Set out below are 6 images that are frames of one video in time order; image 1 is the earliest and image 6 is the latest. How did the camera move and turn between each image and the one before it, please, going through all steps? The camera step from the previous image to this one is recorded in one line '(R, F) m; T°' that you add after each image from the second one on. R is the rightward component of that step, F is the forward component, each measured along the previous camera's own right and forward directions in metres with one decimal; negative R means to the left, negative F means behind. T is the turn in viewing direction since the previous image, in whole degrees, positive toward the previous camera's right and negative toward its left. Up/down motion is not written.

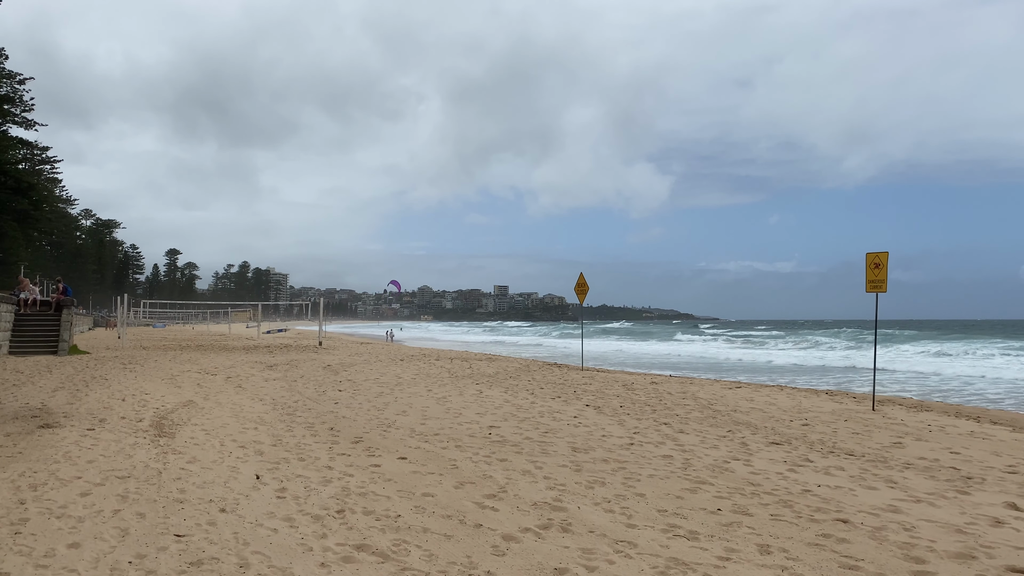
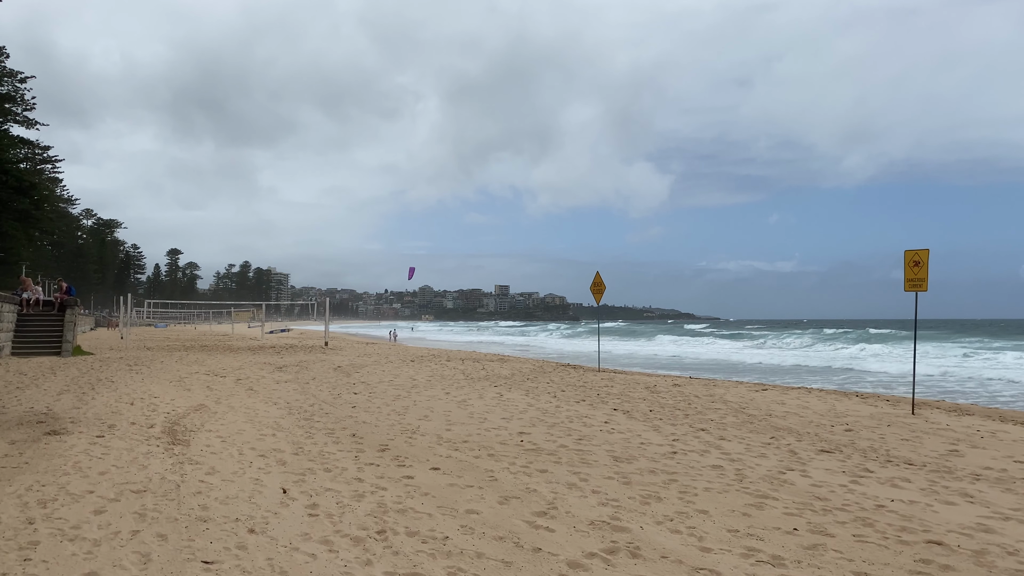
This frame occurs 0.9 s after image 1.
(-0.4, +0.4) m; 0°
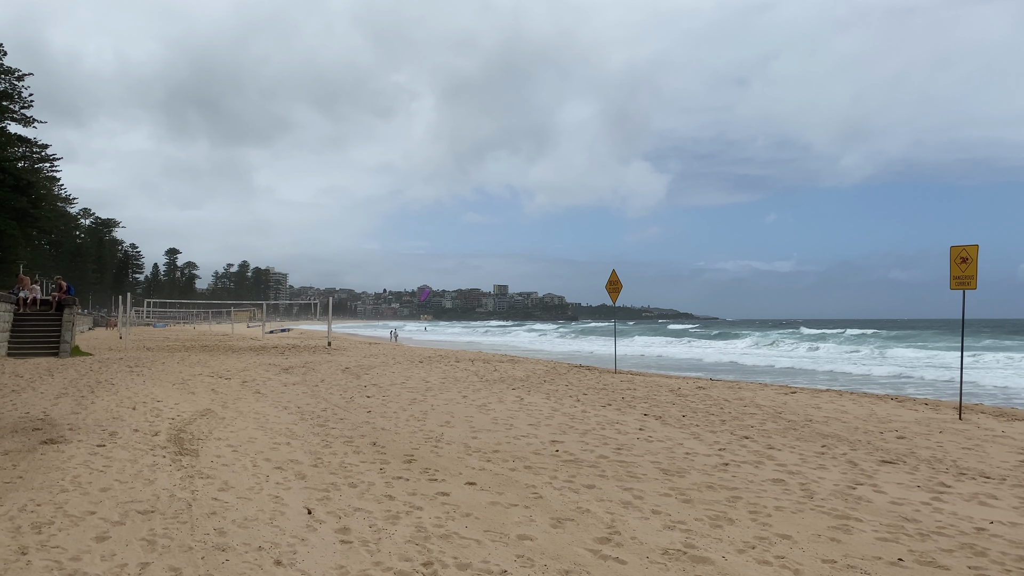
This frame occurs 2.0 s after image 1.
(-0.4, +0.5) m; 0°
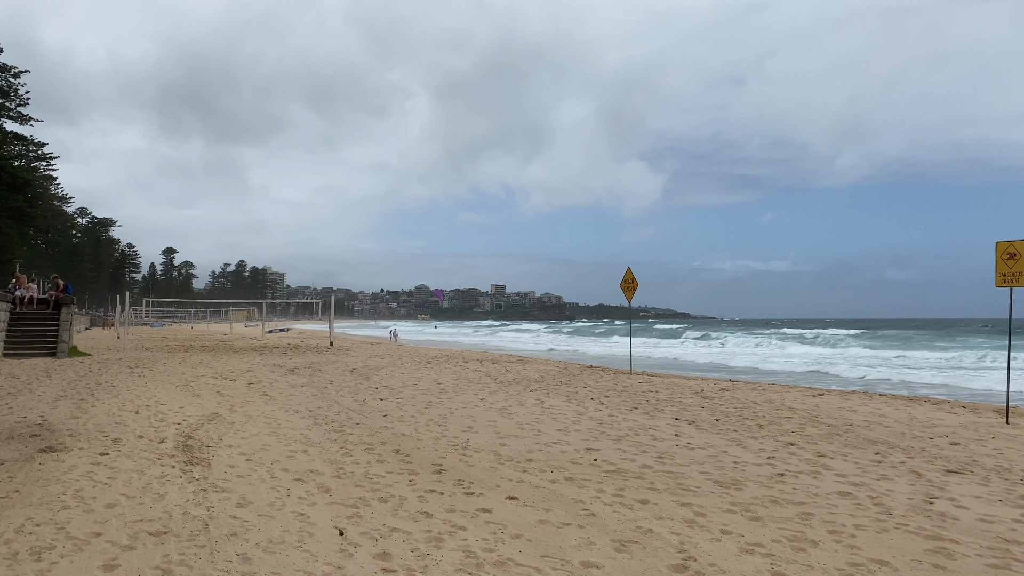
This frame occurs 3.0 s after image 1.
(-0.4, +0.4) m; 0°
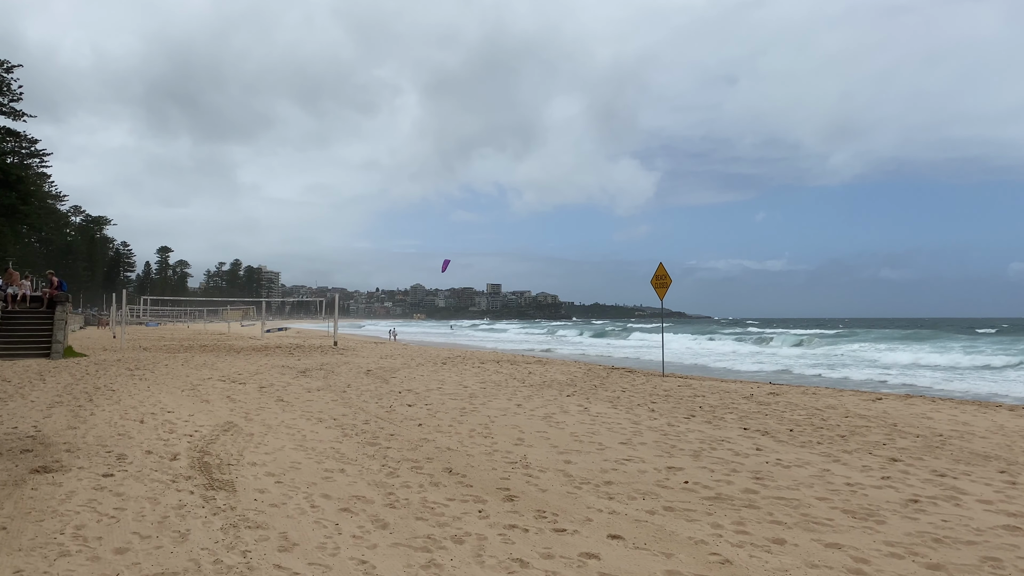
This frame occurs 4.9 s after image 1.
(-0.7, +0.8) m; 0°
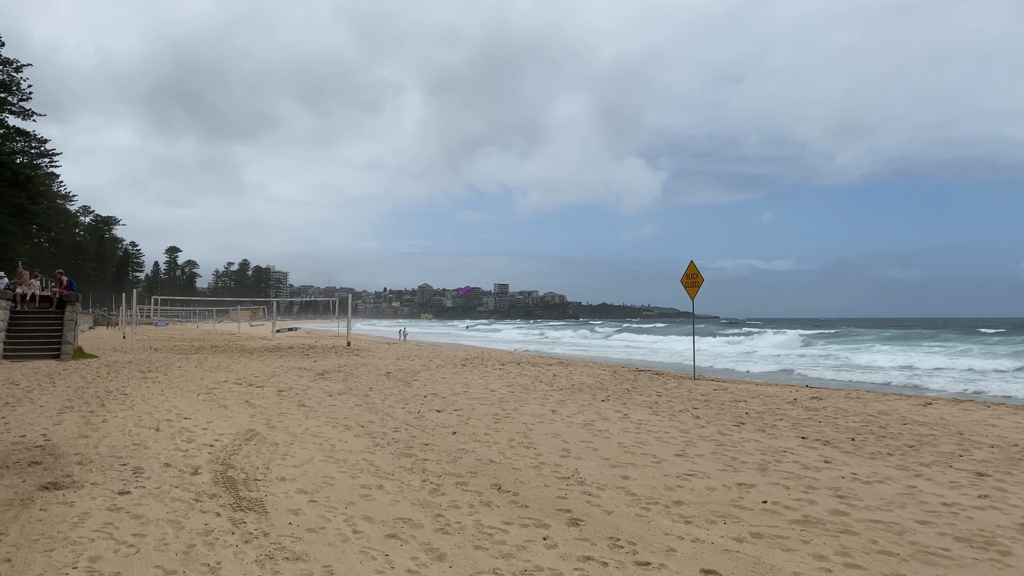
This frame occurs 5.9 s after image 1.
(-0.4, +0.4) m; -1°
